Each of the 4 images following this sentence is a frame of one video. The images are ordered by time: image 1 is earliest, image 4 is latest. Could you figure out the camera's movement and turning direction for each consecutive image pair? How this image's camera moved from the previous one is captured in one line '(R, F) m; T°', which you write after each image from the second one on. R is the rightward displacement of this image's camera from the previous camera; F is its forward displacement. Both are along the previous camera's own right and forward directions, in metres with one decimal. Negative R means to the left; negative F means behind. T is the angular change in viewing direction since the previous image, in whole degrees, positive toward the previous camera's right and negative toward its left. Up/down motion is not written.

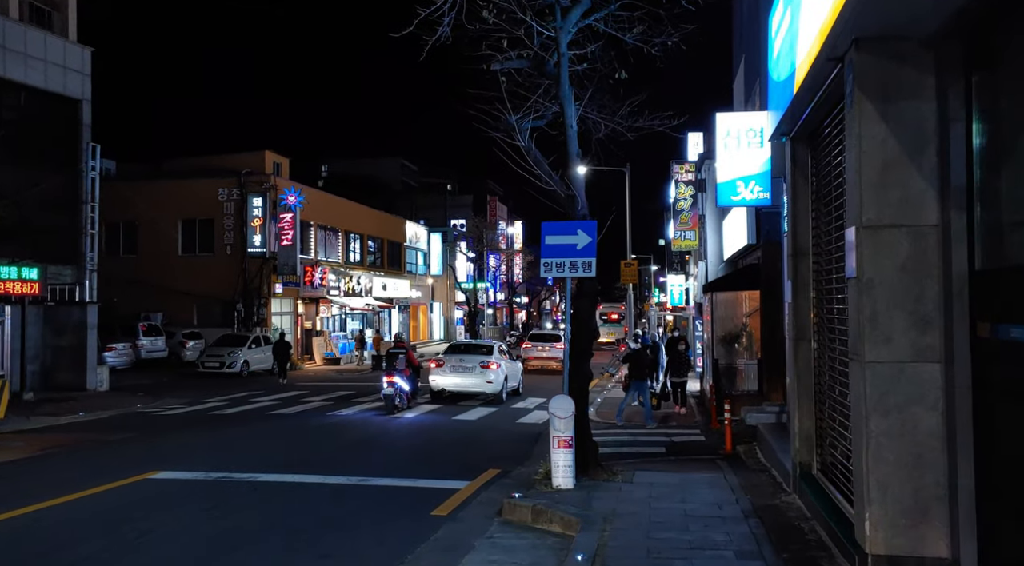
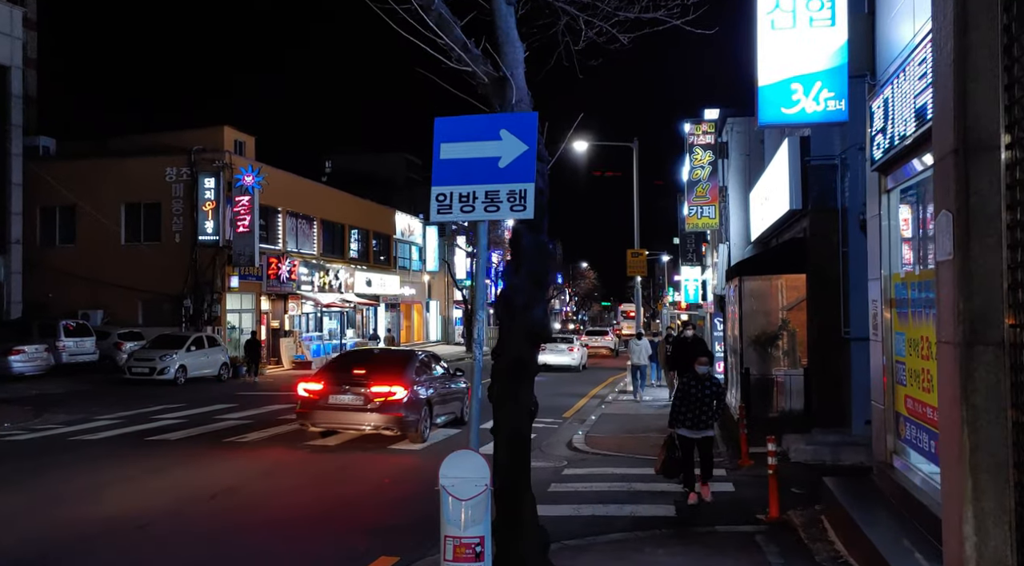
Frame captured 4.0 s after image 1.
(+0.9, +5.3) m; -1°
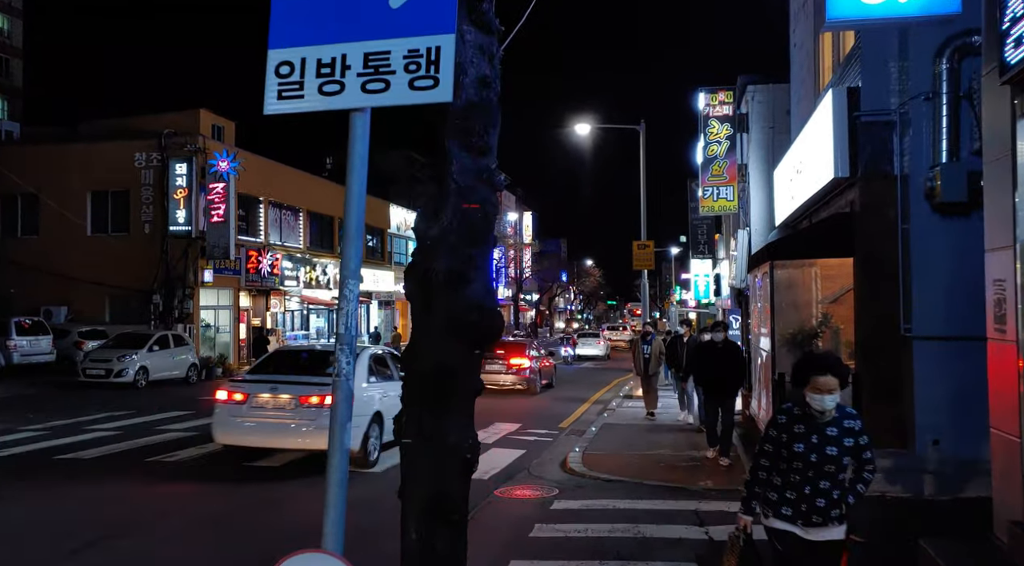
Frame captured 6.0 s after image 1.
(+0.3, +2.7) m; 0°
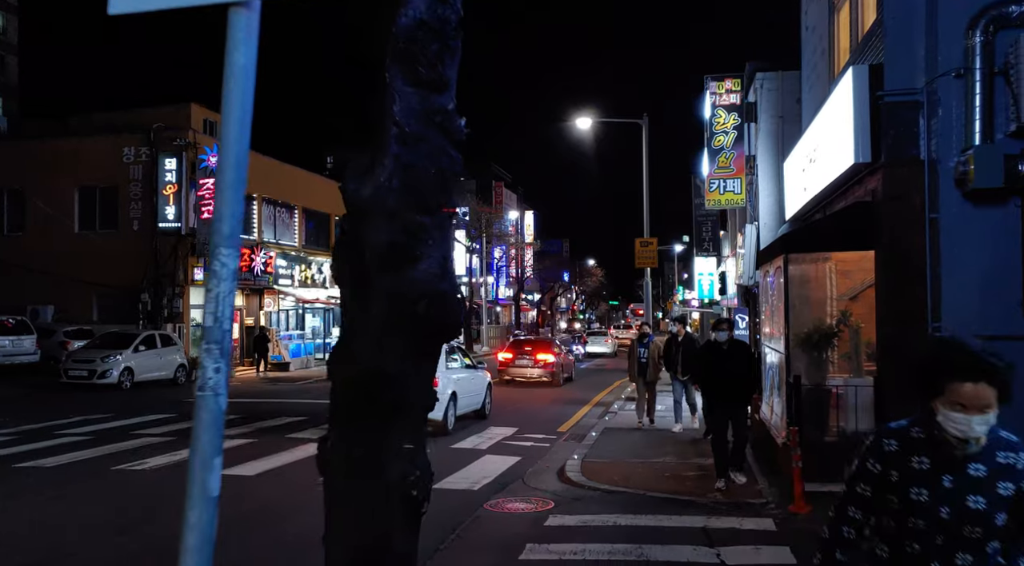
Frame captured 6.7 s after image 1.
(+0.1, +0.9) m; 0°
